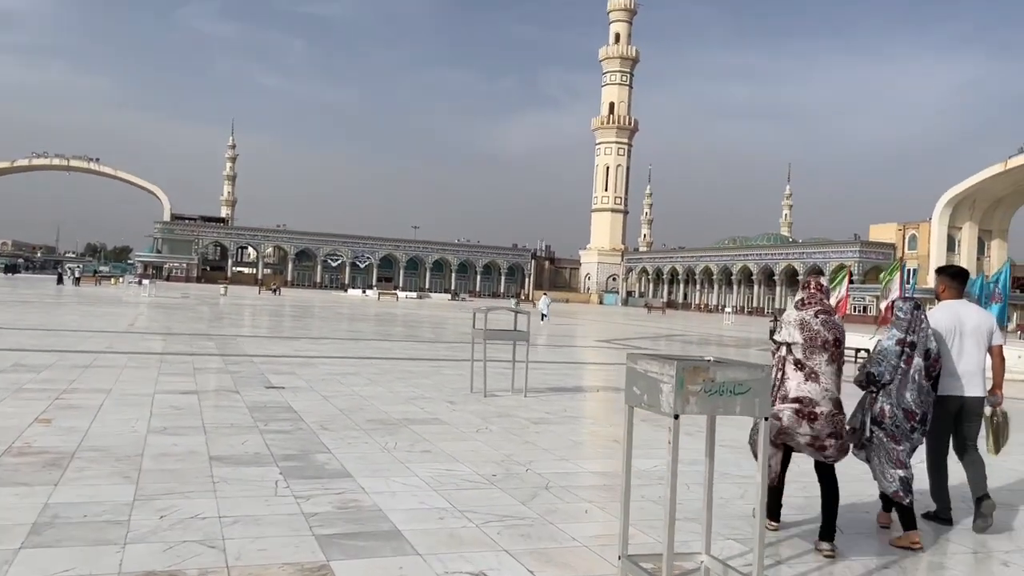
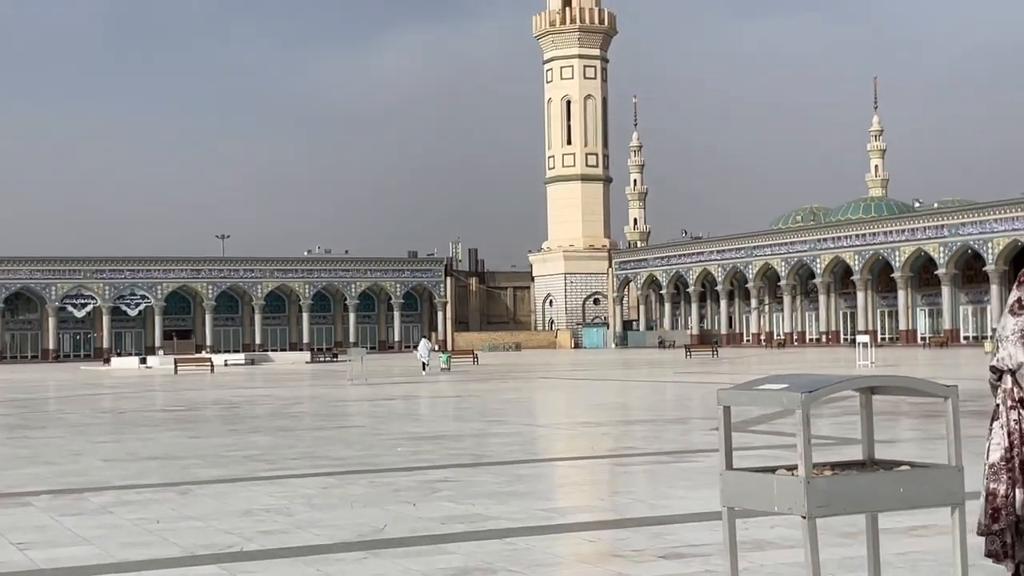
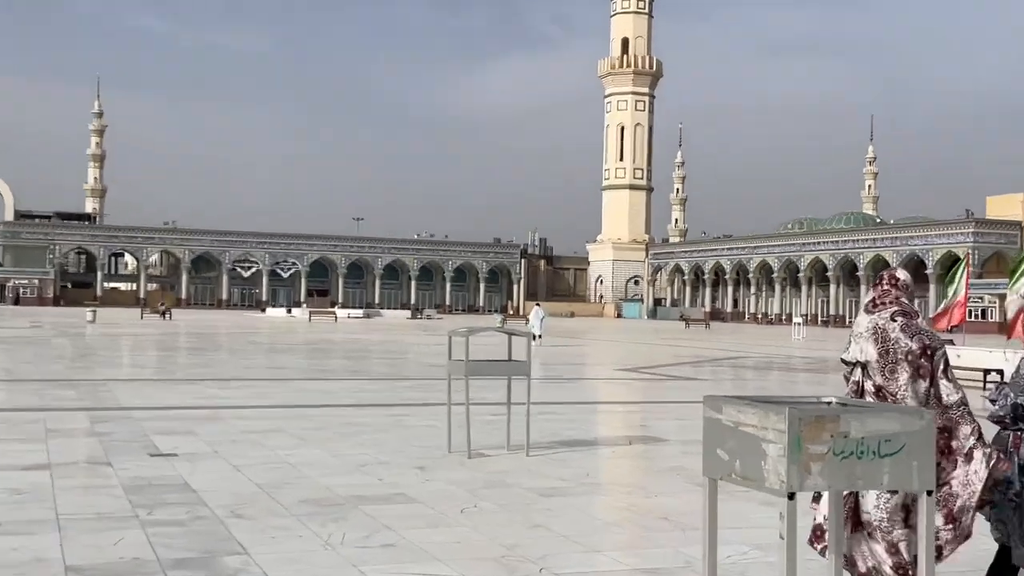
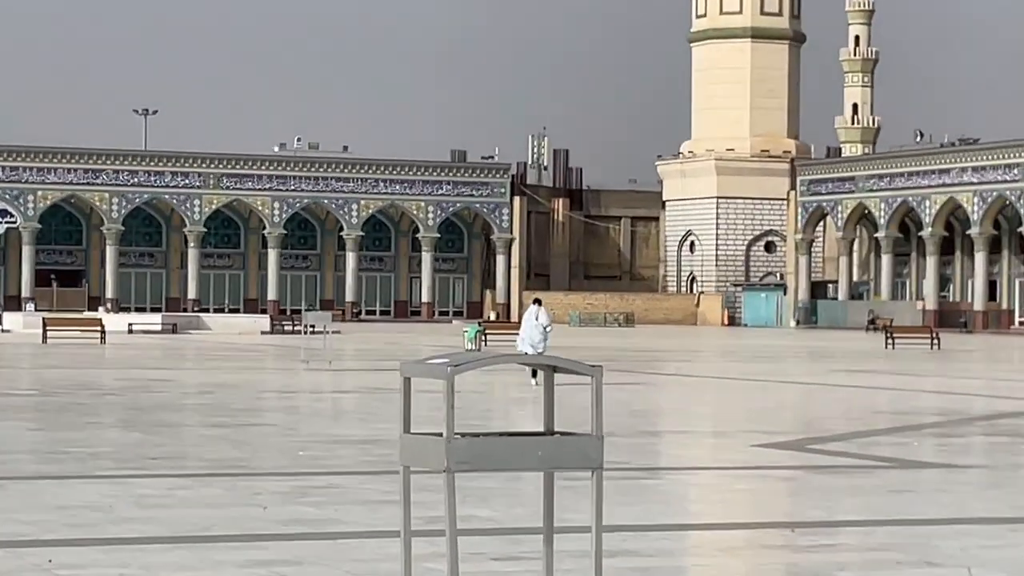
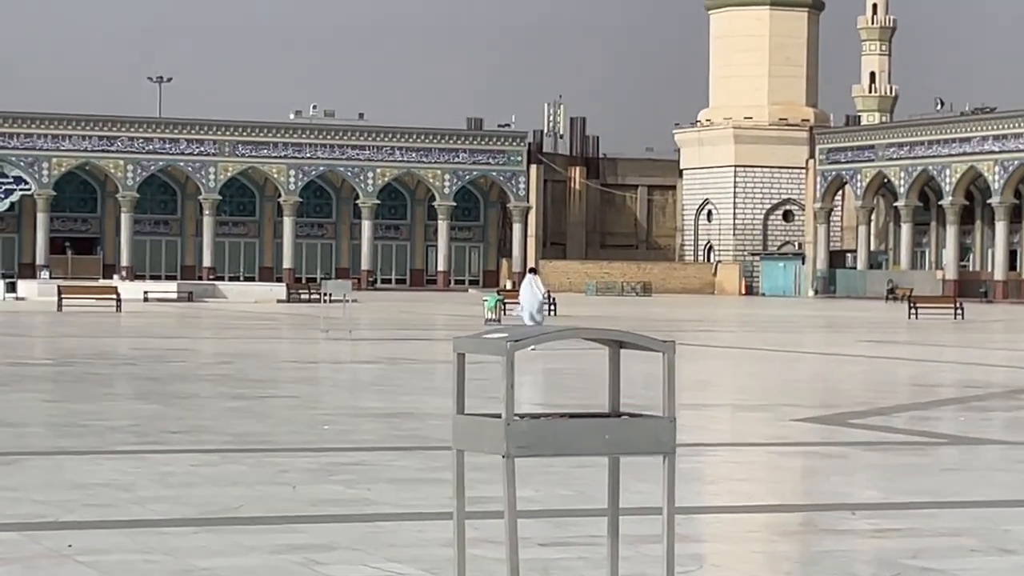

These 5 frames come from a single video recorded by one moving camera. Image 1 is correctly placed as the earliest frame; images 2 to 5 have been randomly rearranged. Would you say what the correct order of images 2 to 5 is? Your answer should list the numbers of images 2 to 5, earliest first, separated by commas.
3, 4, 5, 2
